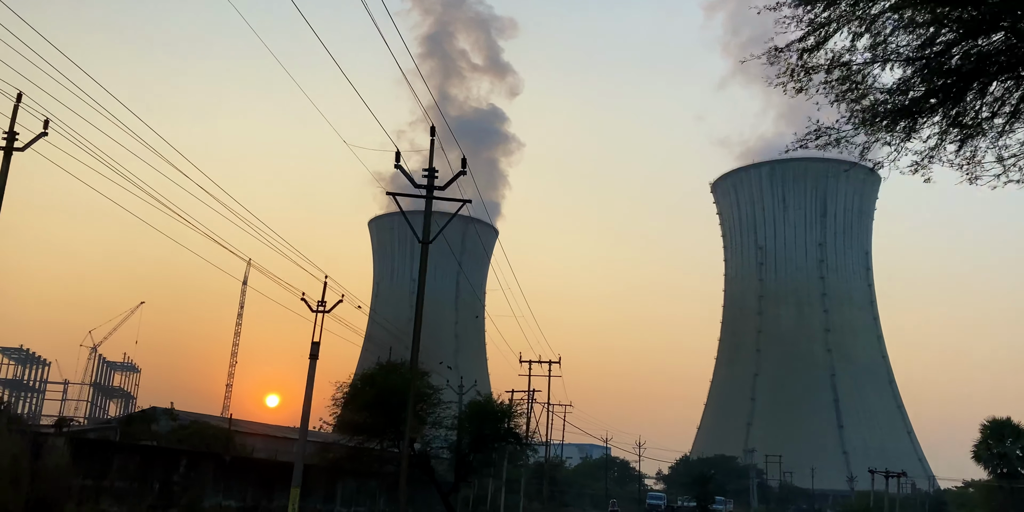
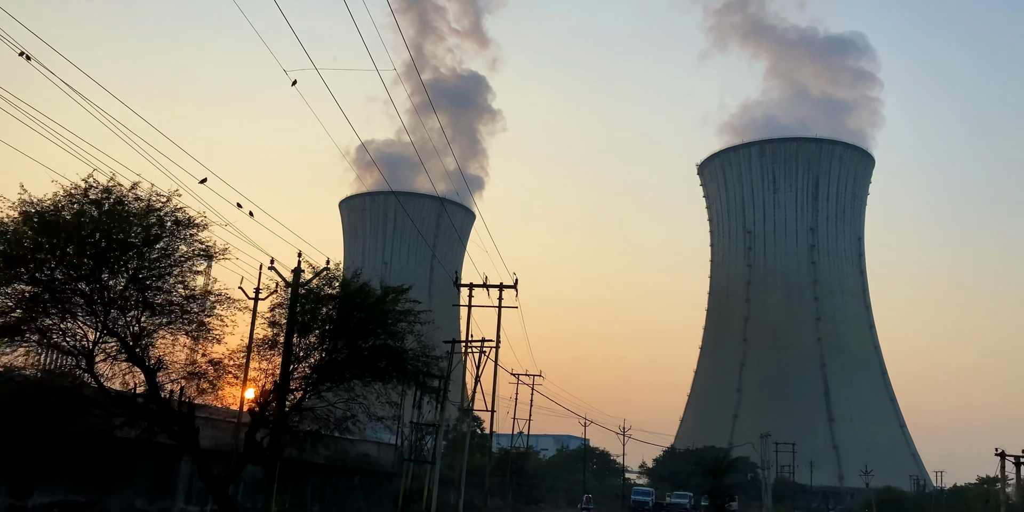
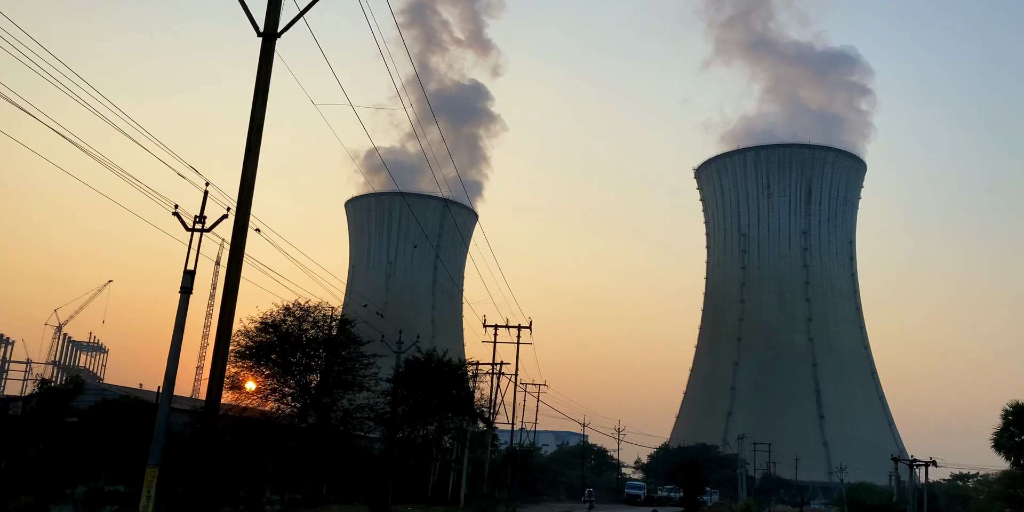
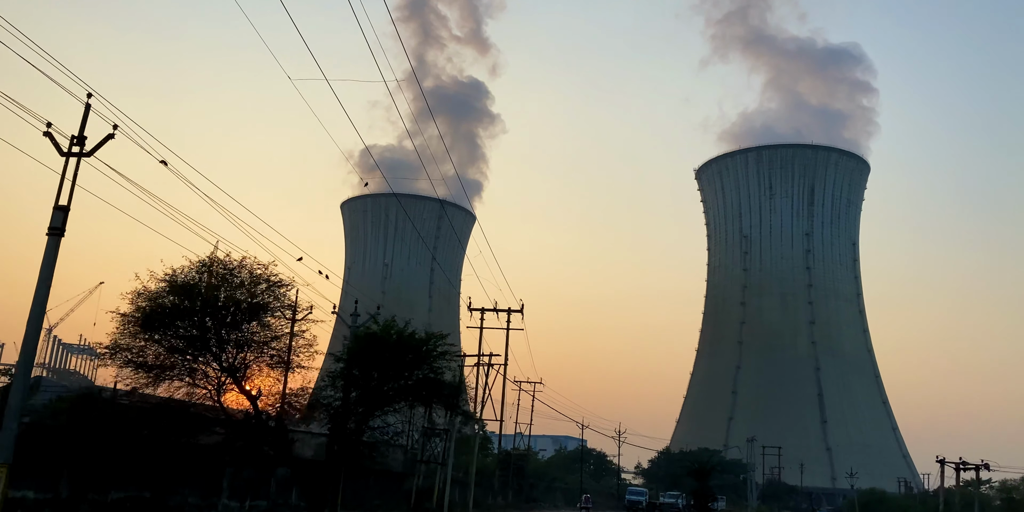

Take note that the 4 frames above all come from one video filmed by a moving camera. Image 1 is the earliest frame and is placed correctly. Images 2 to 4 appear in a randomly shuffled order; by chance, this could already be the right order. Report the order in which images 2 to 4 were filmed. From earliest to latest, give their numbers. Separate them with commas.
3, 4, 2
